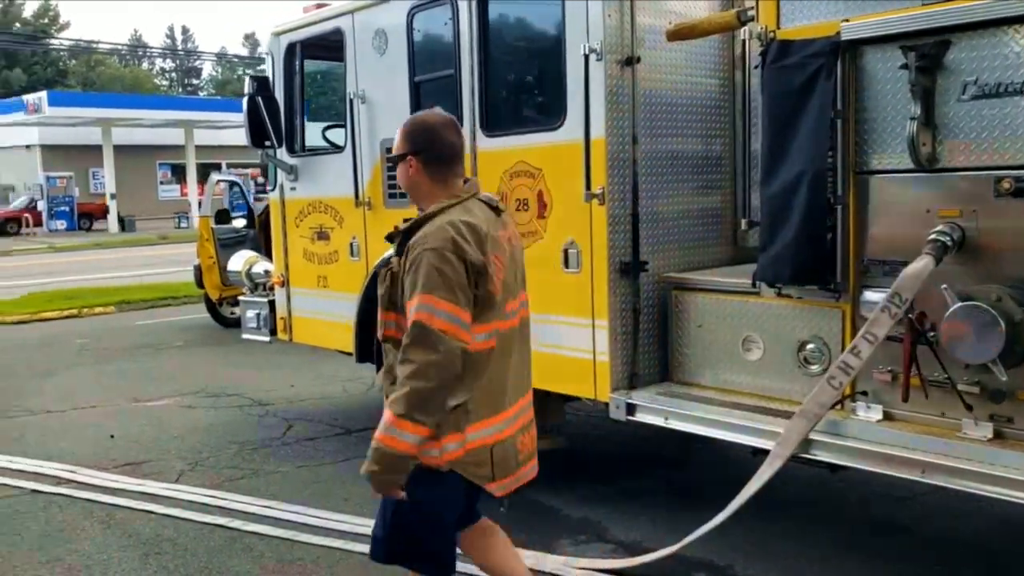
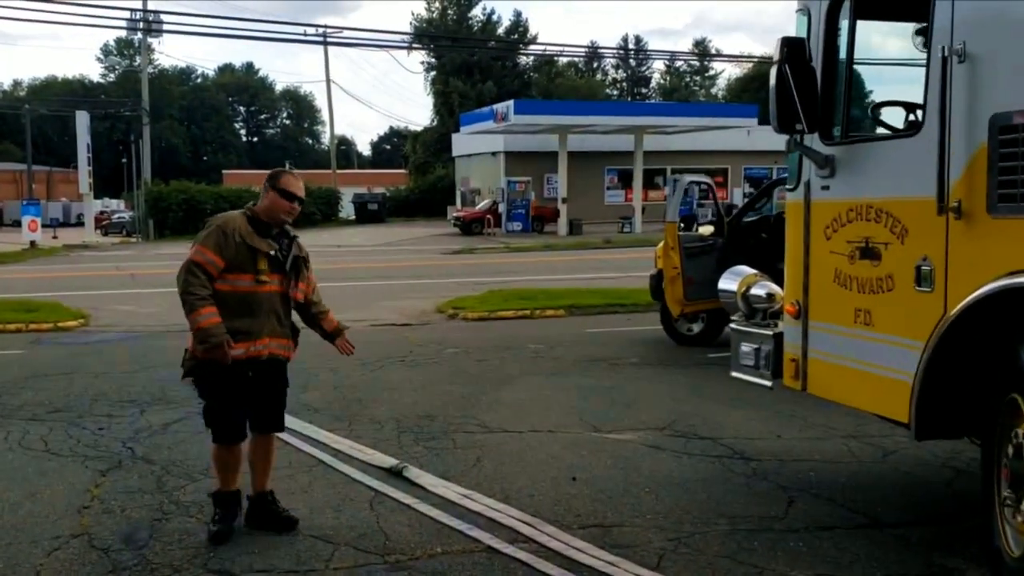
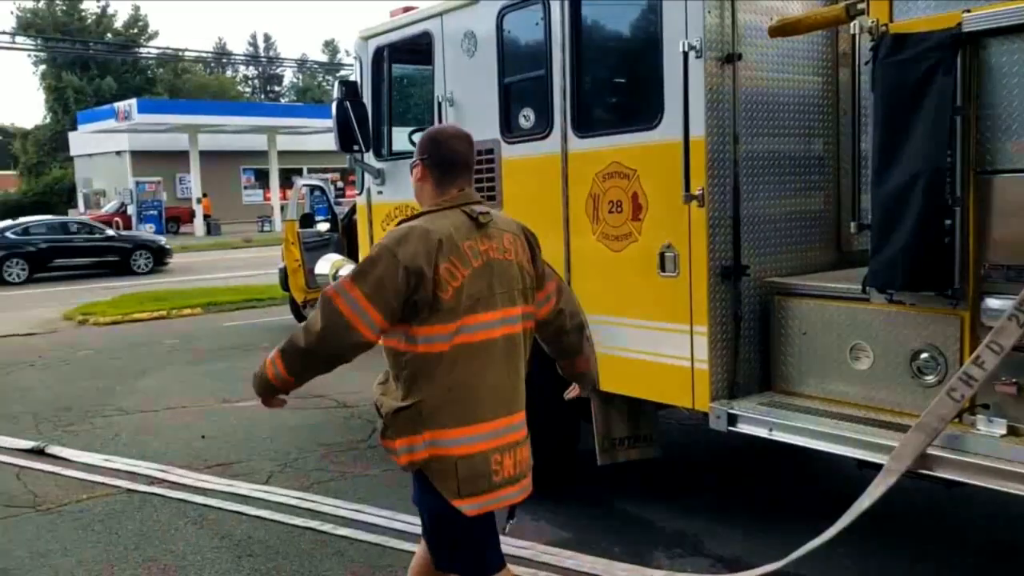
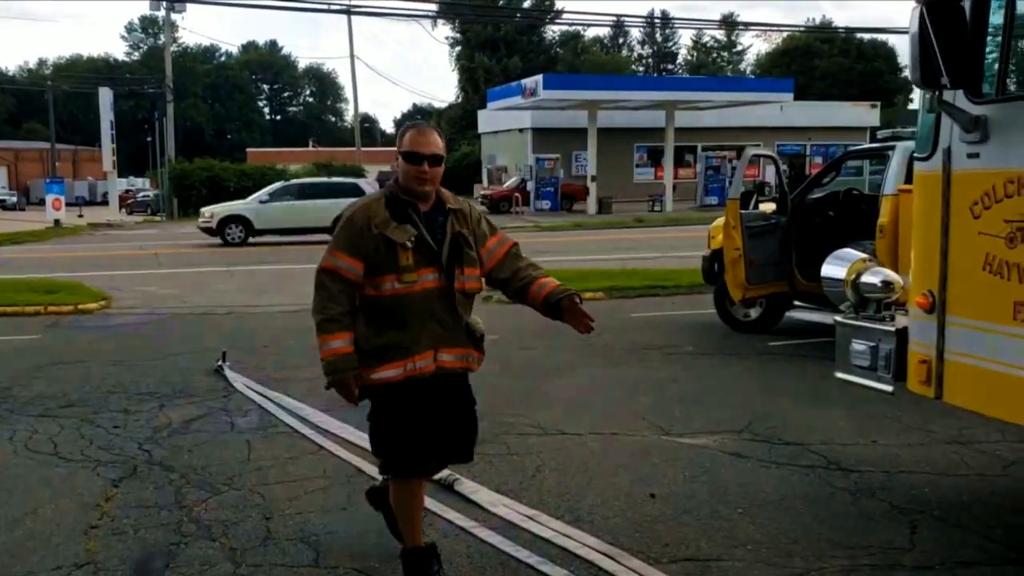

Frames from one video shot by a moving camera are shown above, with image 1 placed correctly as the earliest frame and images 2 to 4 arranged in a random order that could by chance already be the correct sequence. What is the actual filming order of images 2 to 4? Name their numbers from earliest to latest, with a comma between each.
3, 2, 4
